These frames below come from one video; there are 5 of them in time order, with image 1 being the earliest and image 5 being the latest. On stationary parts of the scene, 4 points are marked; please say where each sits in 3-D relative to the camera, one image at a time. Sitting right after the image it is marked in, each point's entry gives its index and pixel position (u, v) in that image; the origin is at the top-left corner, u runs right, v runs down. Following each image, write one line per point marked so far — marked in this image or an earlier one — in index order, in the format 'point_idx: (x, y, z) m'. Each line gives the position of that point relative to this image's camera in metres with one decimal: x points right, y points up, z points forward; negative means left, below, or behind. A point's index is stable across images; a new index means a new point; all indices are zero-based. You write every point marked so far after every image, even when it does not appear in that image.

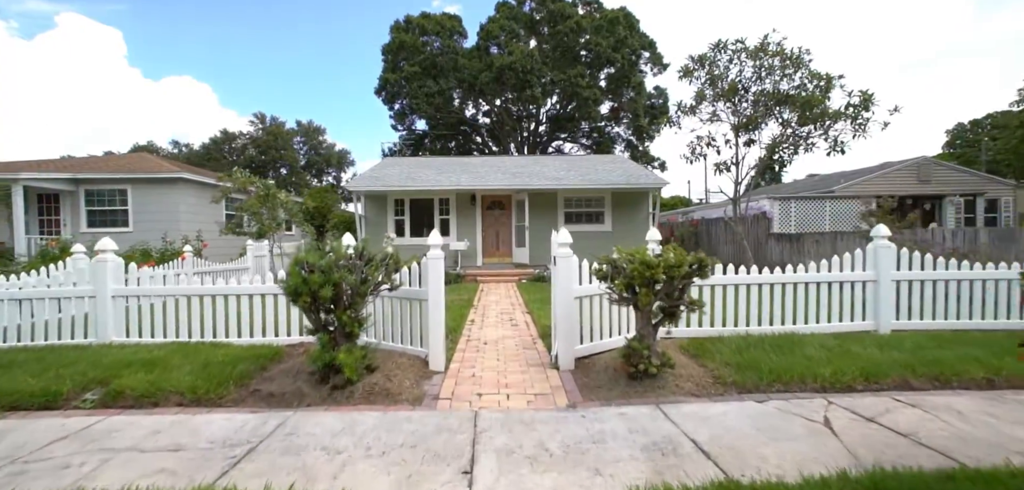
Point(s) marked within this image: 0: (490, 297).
0: (-0.4, -1.0, +9.1) m
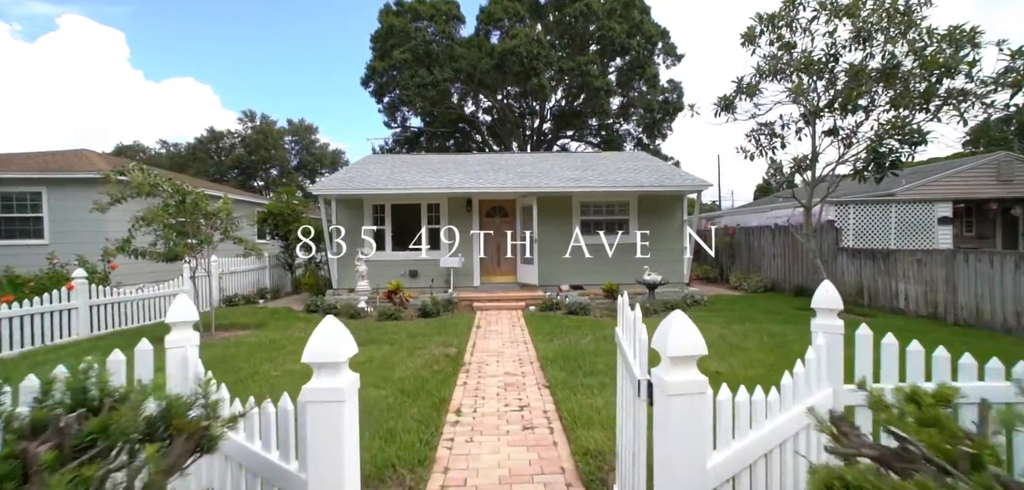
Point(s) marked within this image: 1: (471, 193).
0: (-0.3, -1.4, +6.6) m
1: (-1.0, +1.3, +11.2) m
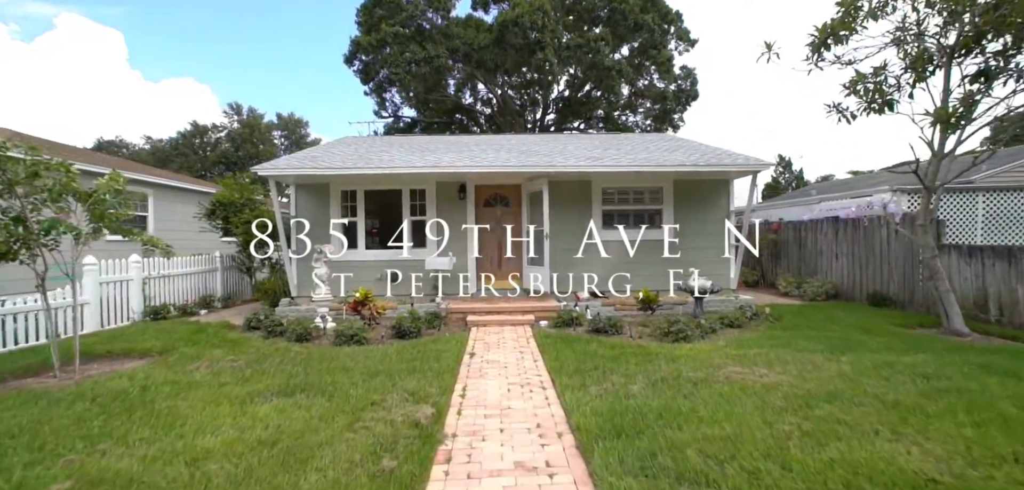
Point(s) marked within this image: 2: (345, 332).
0: (-0.2, -1.3, +4.4) m
1: (-0.9, +1.4, +8.9) m
2: (-2.3, -1.2, +6.2) m
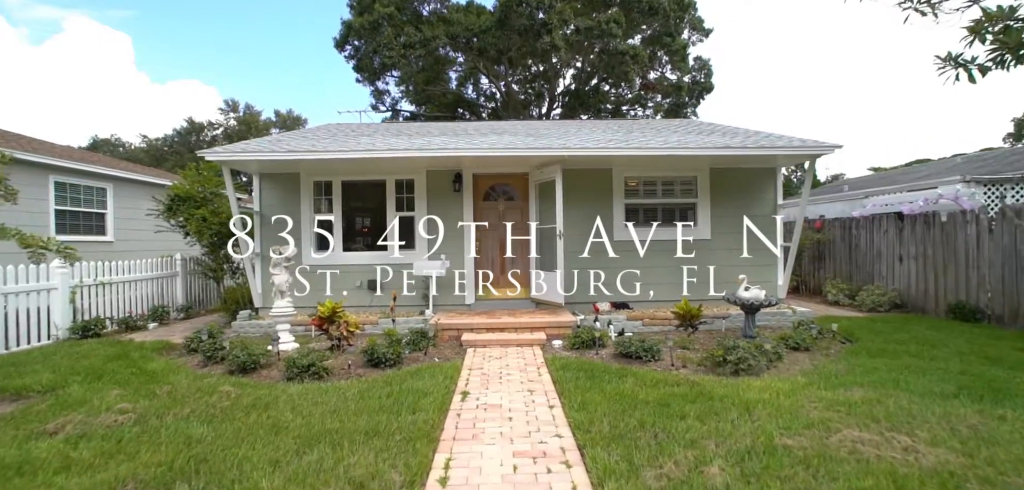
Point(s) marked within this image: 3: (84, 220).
0: (-0.2, -1.3, +2.9) m
1: (-0.8, +1.3, +7.4) m
2: (-2.2, -1.2, +4.8) m
3: (-9.7, +0.6, +10.4) m
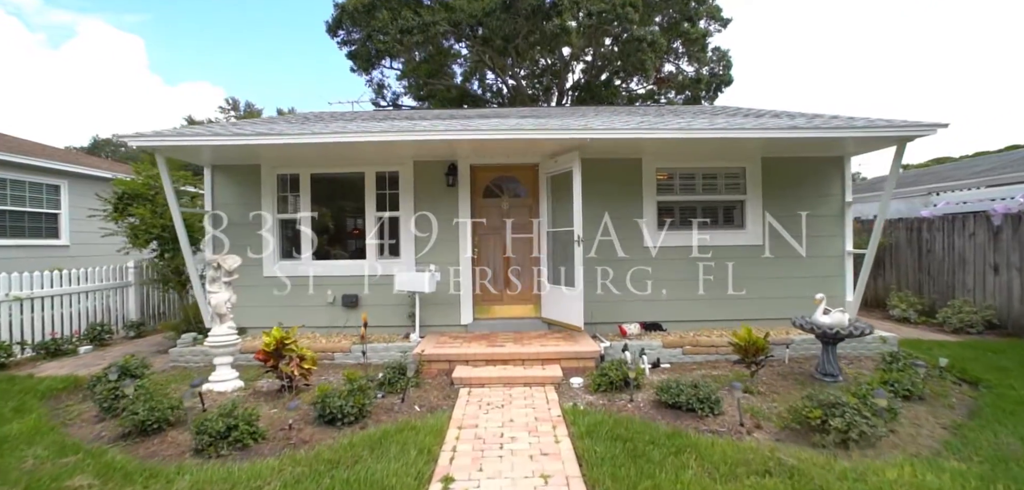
0: (-0.2, -1.4, +1.4) m
1: (-0.7, +1.2, +6.0) m
2: (-2.2, -1.3, +3.4) m
3: (-9.5, +0.5, +9.1) m
